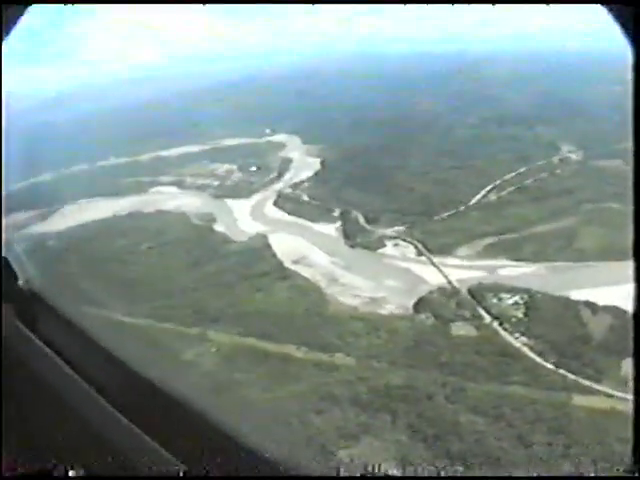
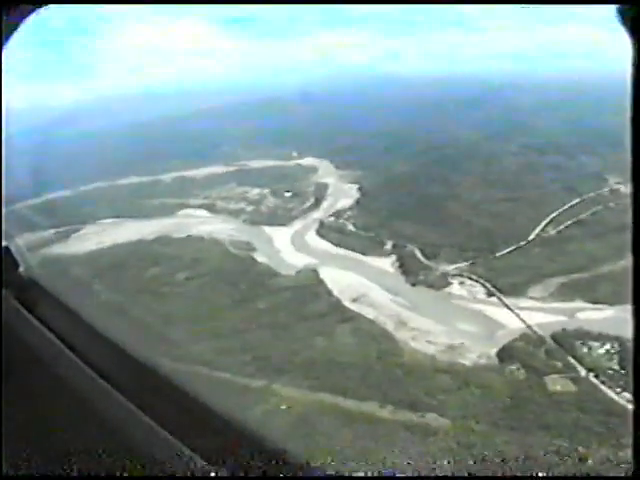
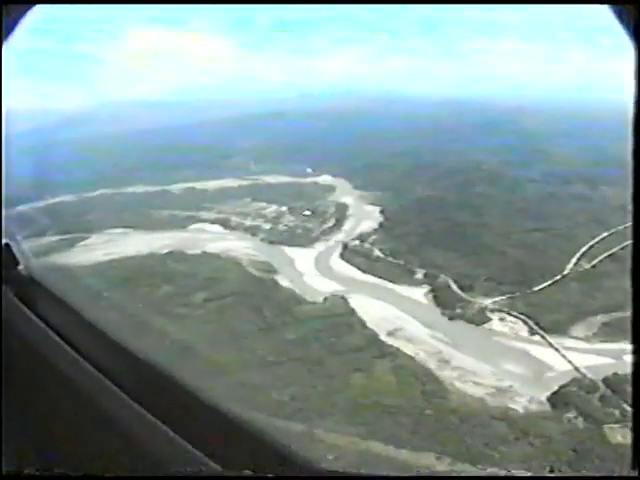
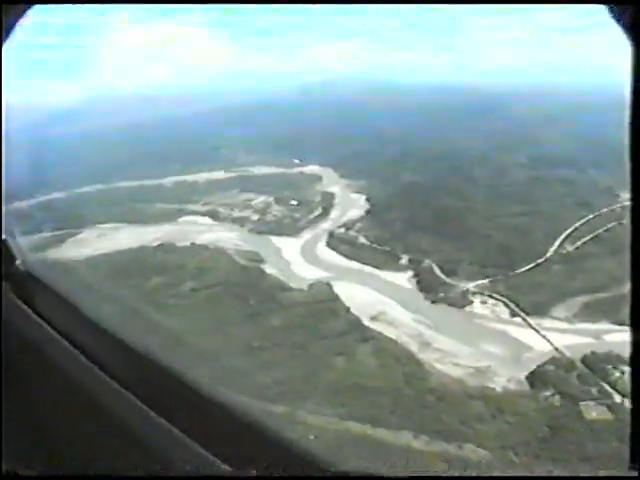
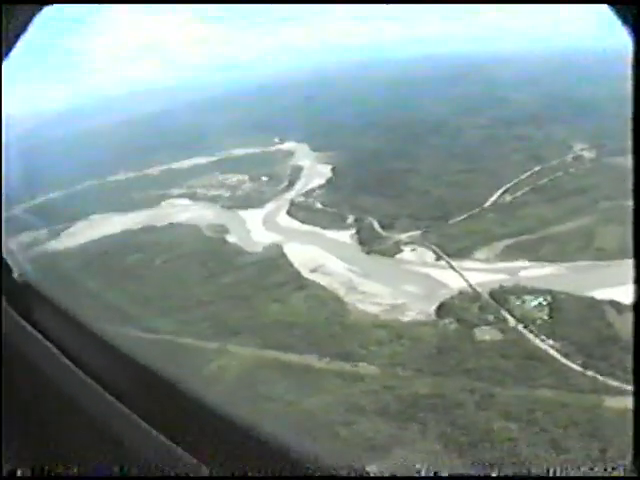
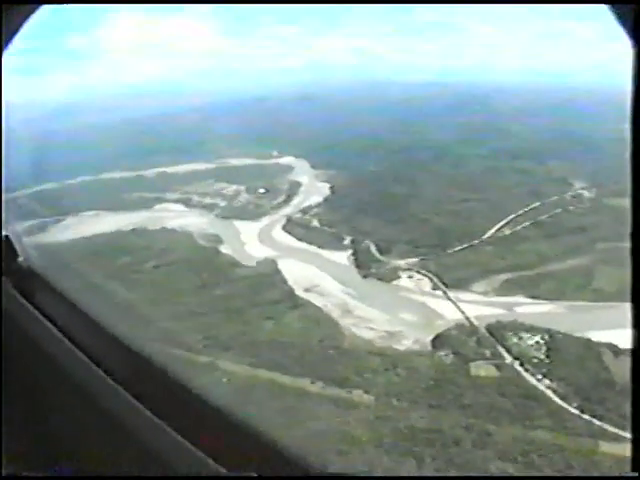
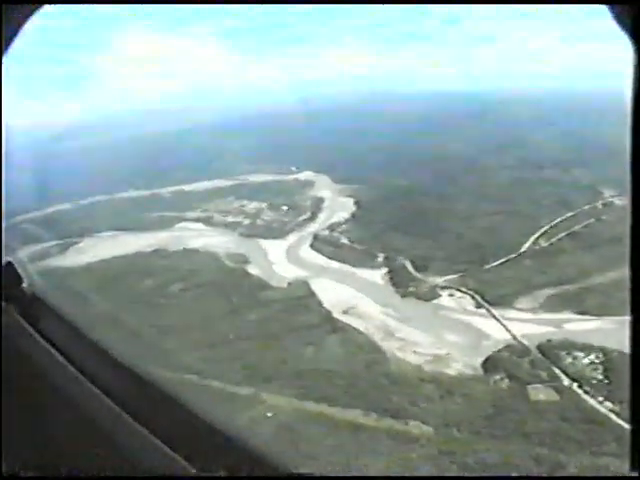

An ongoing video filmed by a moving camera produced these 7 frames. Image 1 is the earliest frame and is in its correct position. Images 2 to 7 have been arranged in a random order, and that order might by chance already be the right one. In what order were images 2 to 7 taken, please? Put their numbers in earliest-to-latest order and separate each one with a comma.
5, 6, 7, 2, 4, 3
